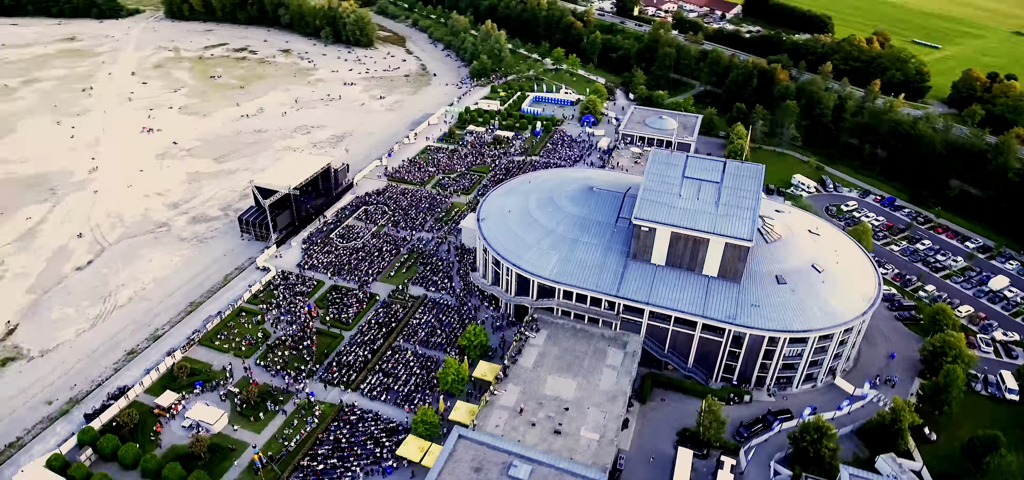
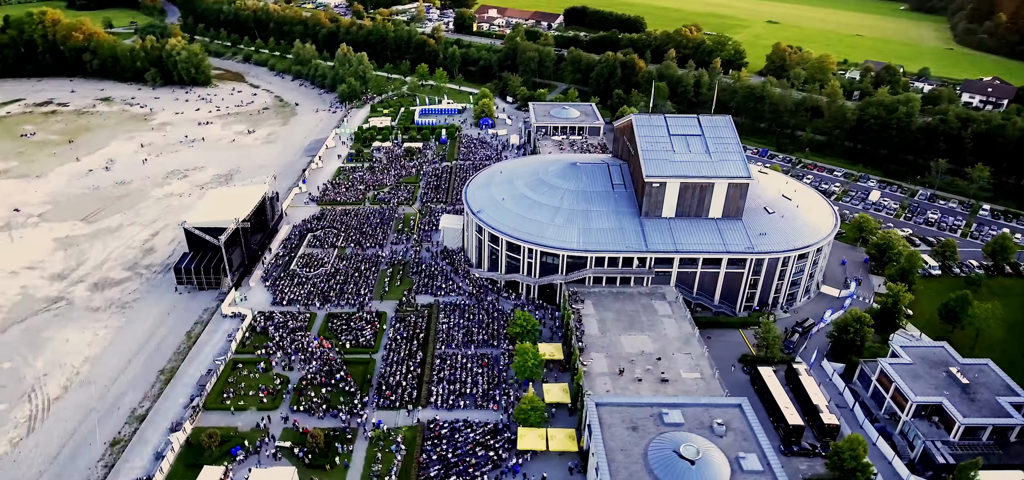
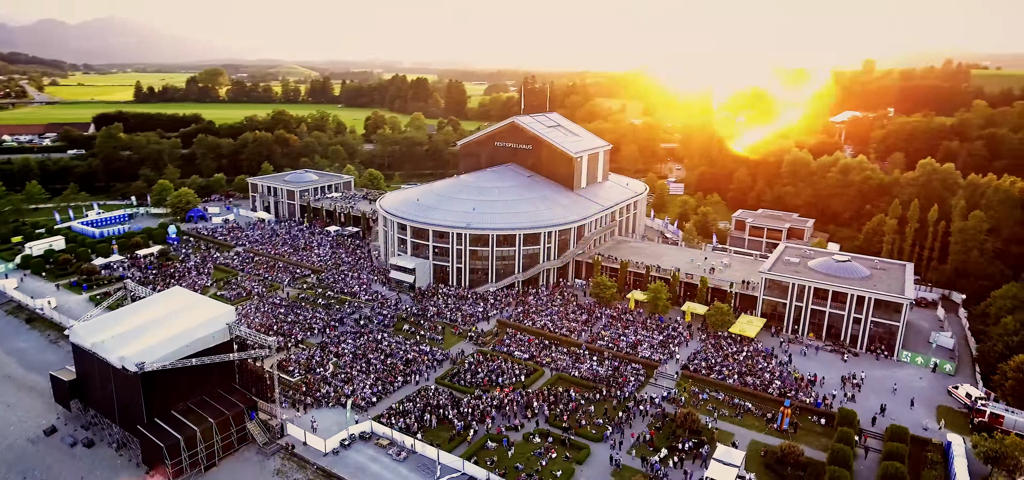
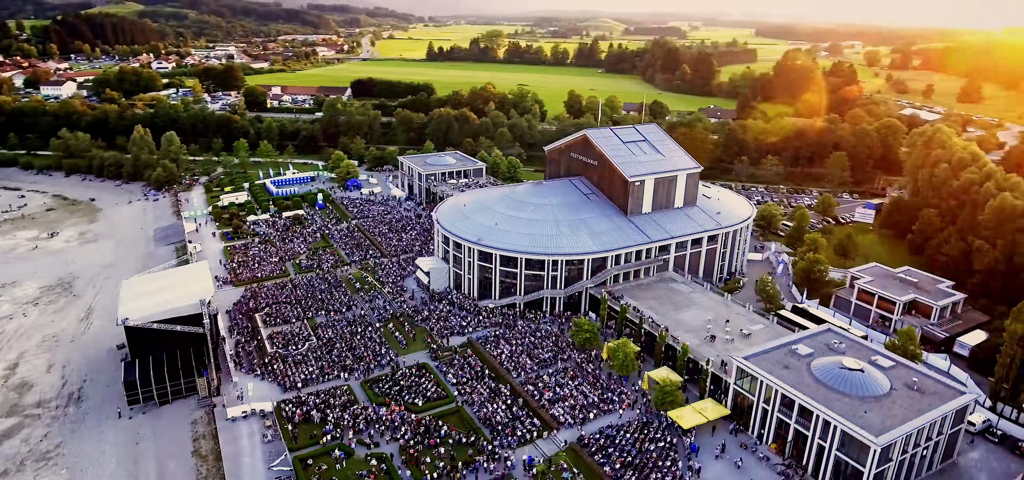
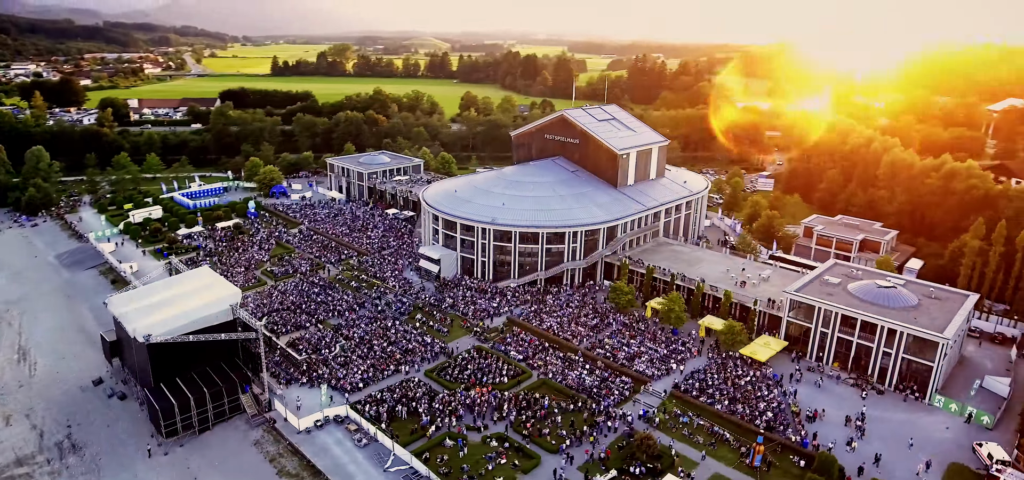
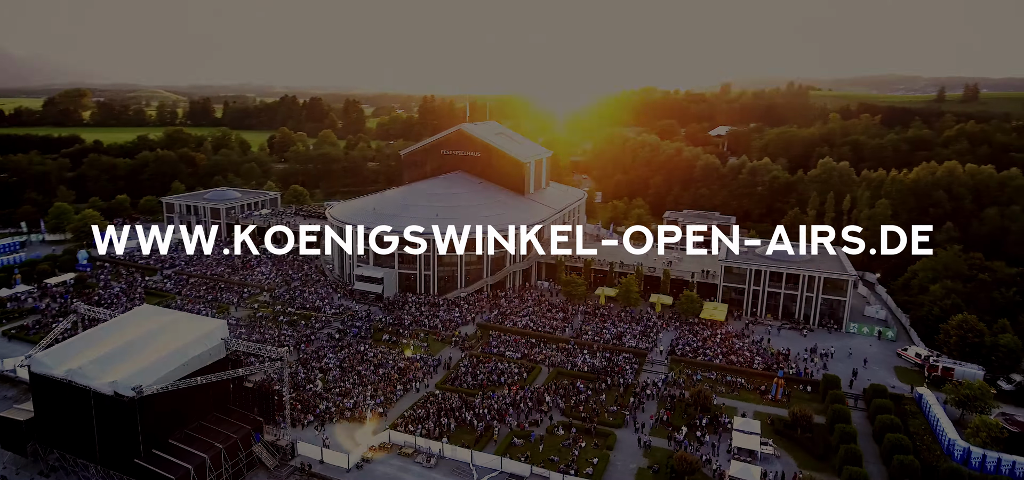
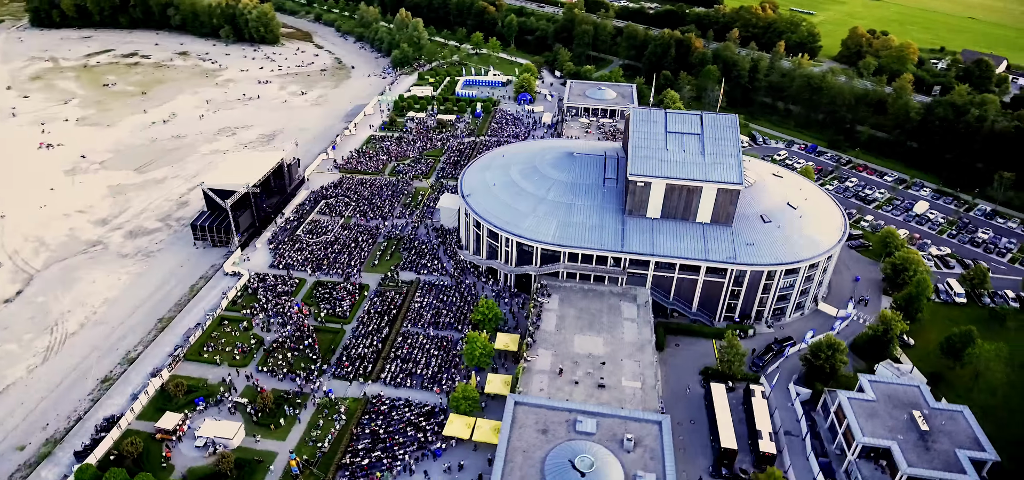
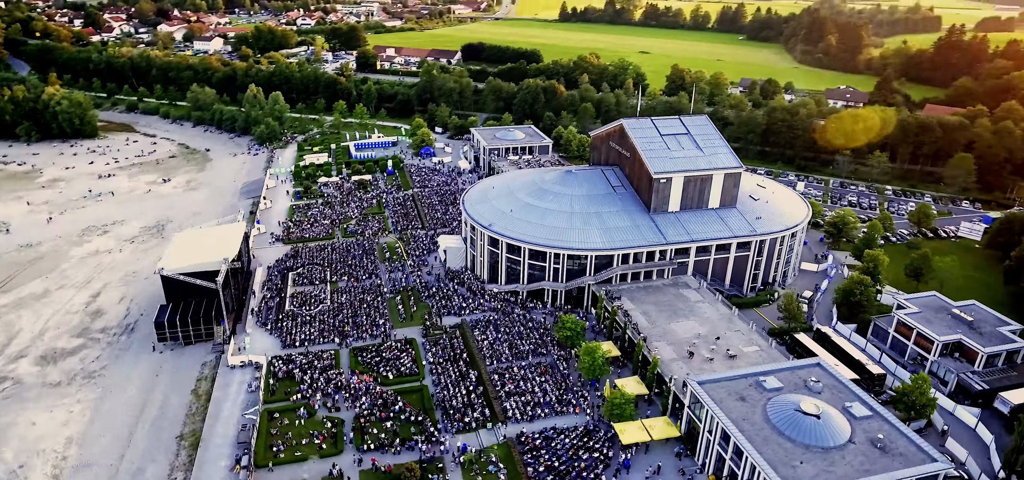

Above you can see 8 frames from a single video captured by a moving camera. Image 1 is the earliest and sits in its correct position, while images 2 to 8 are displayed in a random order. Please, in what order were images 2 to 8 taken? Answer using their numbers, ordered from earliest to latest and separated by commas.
7, 2, 8, 4, 5, 3, 6
